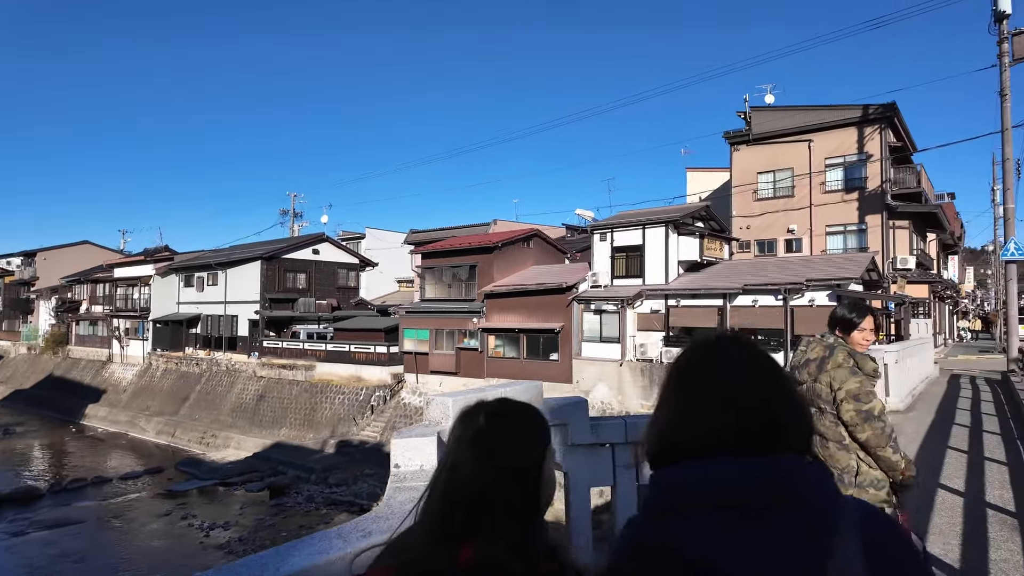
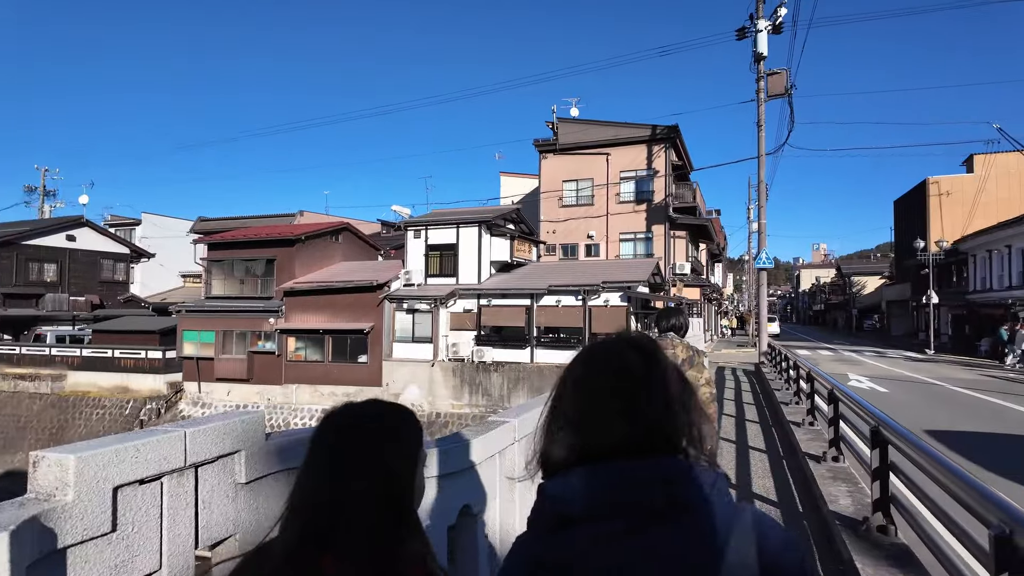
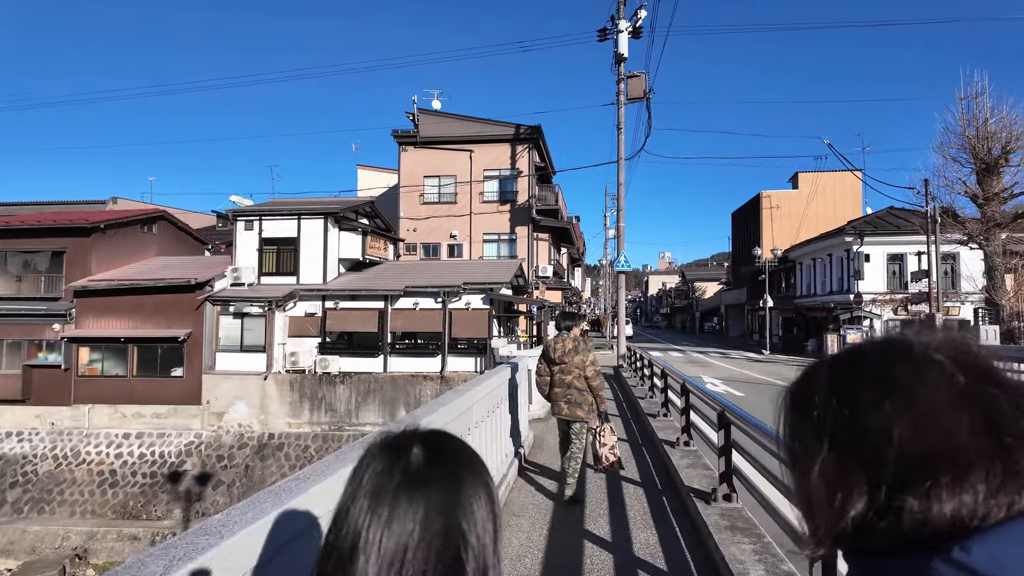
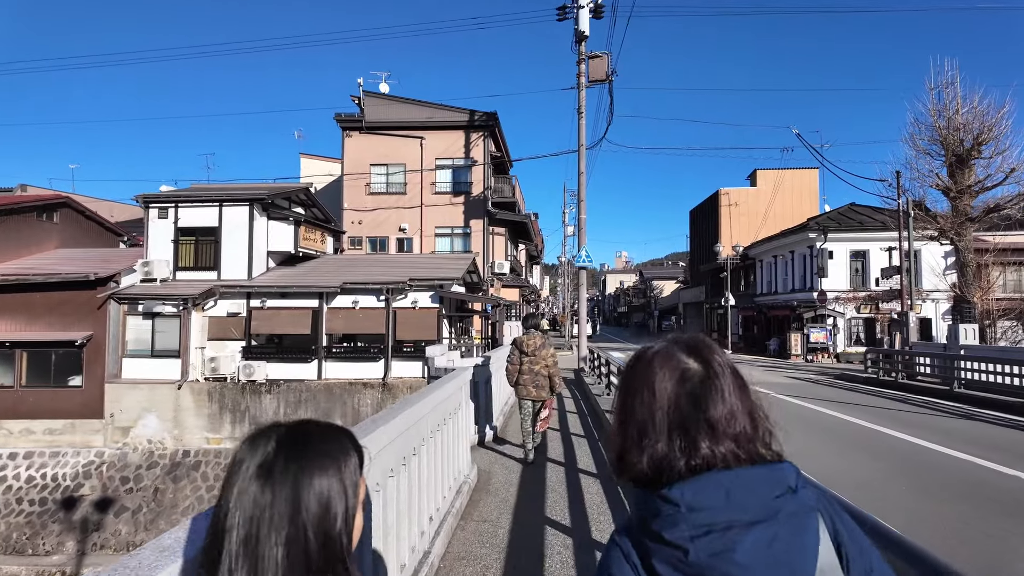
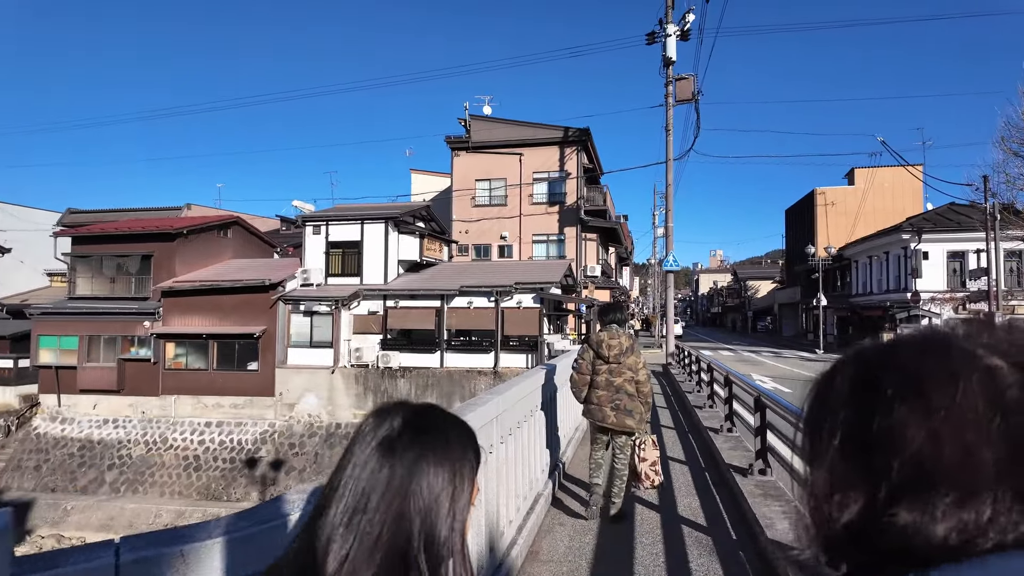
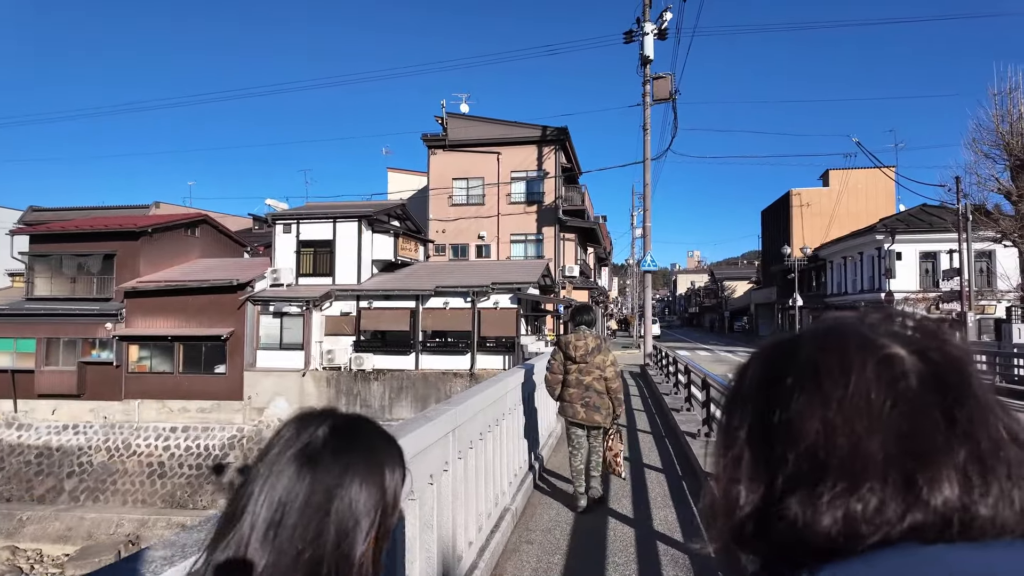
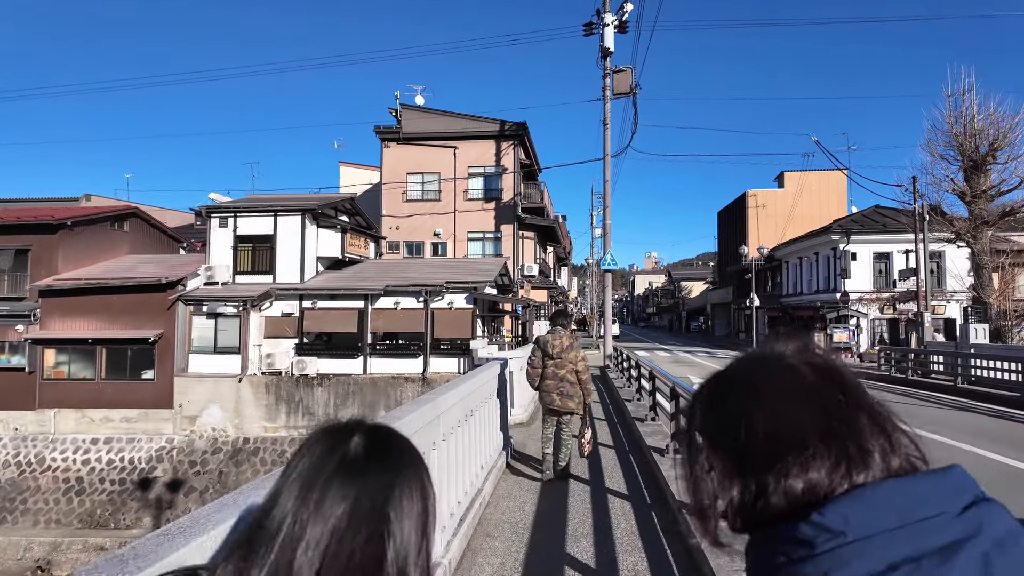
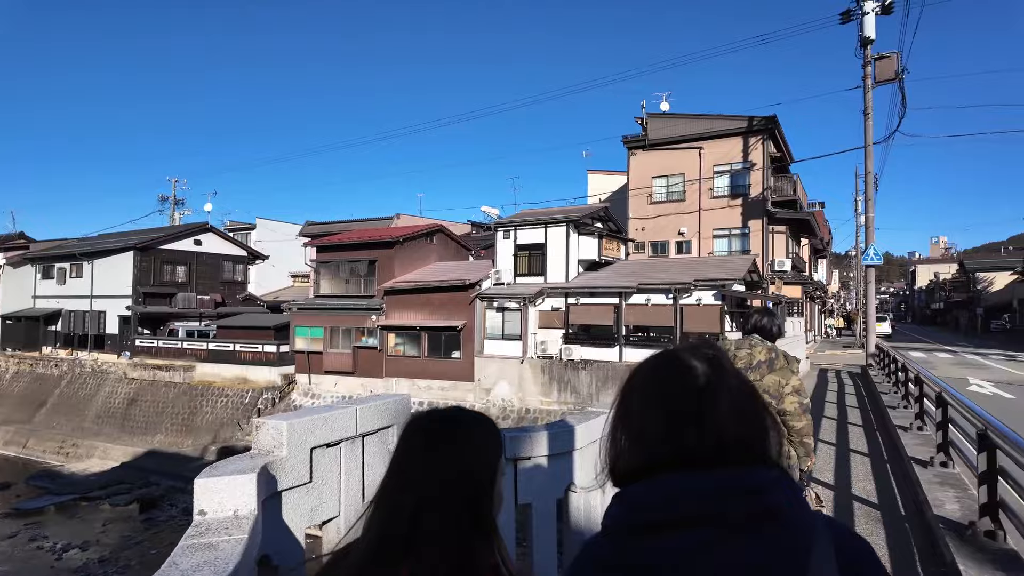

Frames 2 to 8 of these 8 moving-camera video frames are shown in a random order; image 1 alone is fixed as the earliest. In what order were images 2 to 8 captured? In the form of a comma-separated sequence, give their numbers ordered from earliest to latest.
8, 2, 5, 6, 3, 7, 4
